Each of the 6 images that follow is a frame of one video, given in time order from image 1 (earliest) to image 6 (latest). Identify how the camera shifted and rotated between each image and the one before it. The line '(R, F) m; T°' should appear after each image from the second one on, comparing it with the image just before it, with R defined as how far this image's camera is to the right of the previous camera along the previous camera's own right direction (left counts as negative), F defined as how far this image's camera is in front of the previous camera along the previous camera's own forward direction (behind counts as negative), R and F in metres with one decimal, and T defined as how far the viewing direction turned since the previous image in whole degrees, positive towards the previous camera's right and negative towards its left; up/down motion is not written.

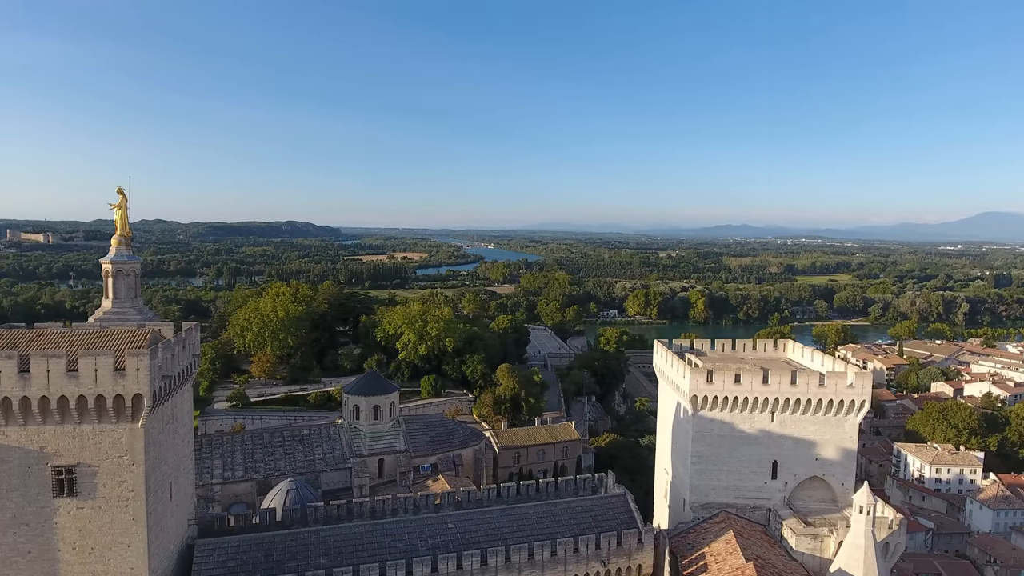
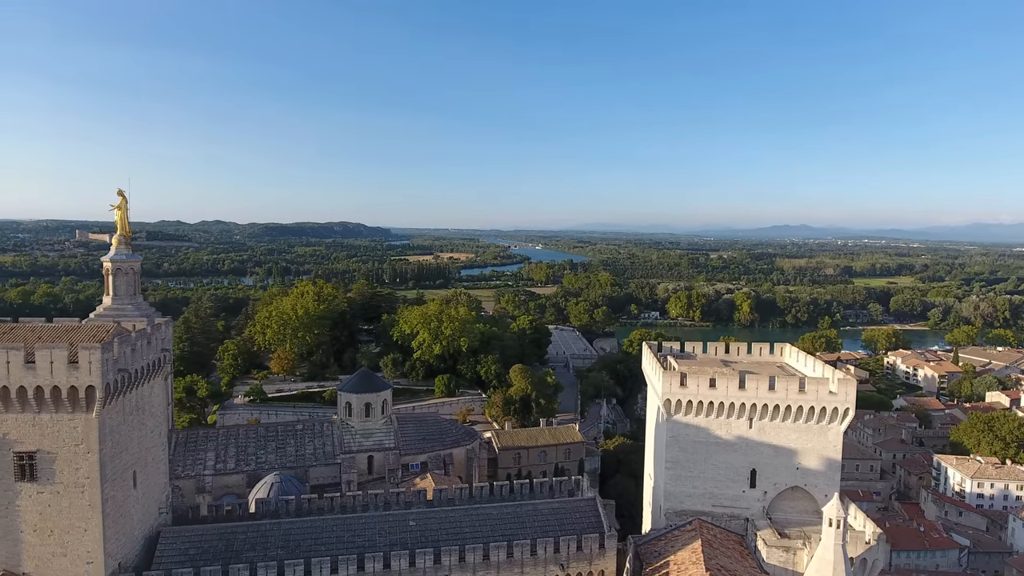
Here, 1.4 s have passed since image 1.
(+2.5, +0.1) m; -5°
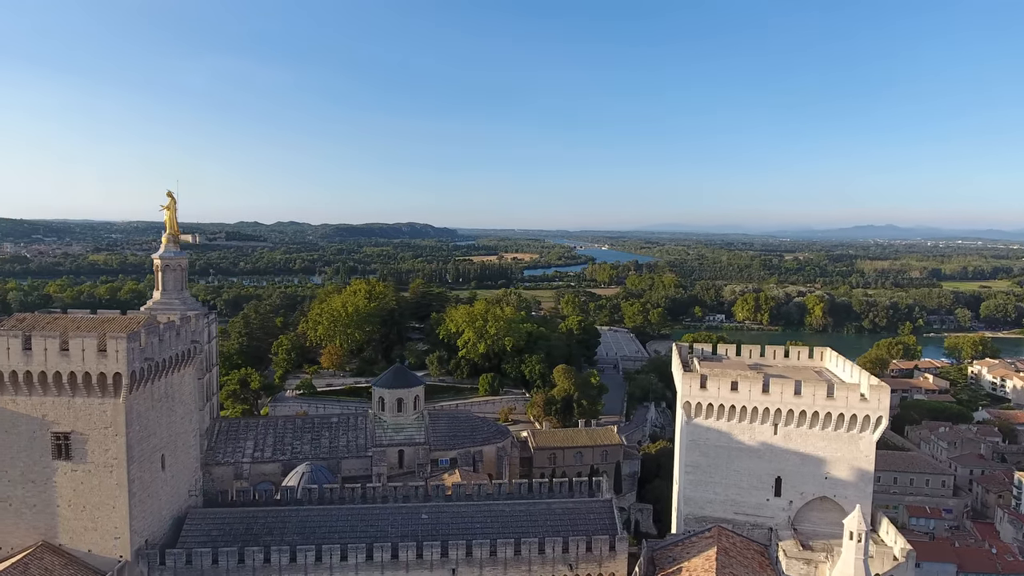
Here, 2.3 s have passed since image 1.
(+1.6, +0.1) m; -6°
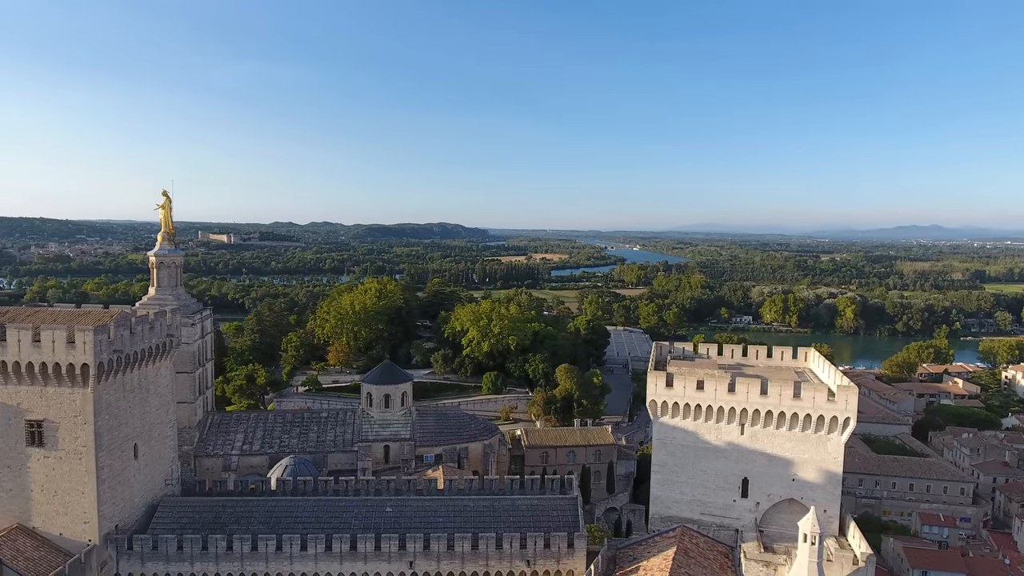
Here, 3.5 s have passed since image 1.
(+2.0, -0.1) m; -3°
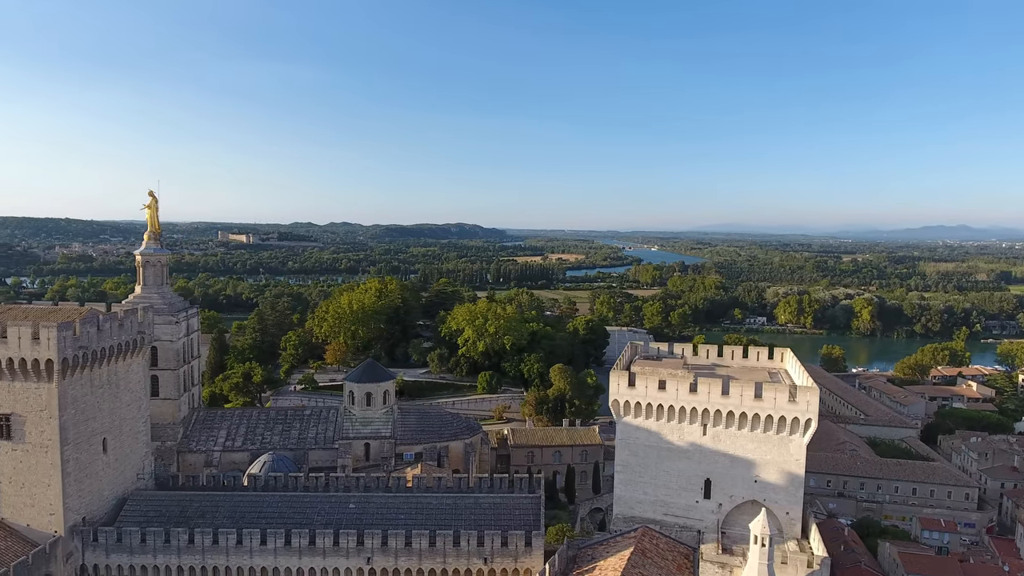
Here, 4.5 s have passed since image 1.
(+1.7, -0.1) m; -2°
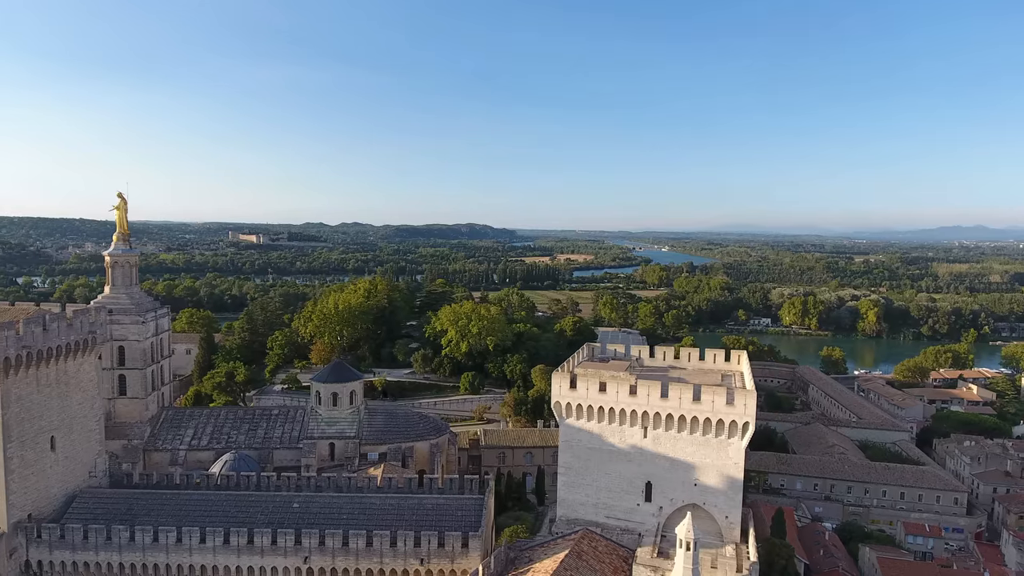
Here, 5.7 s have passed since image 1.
(+2.1, 0.0) m; -1°
